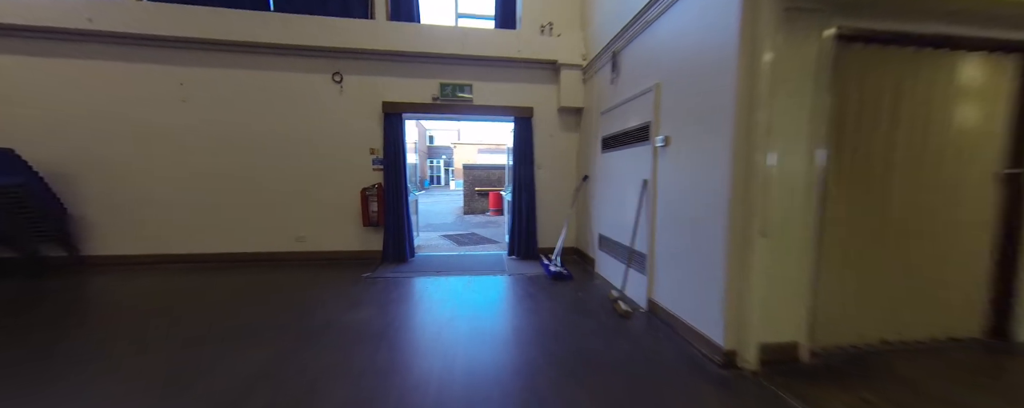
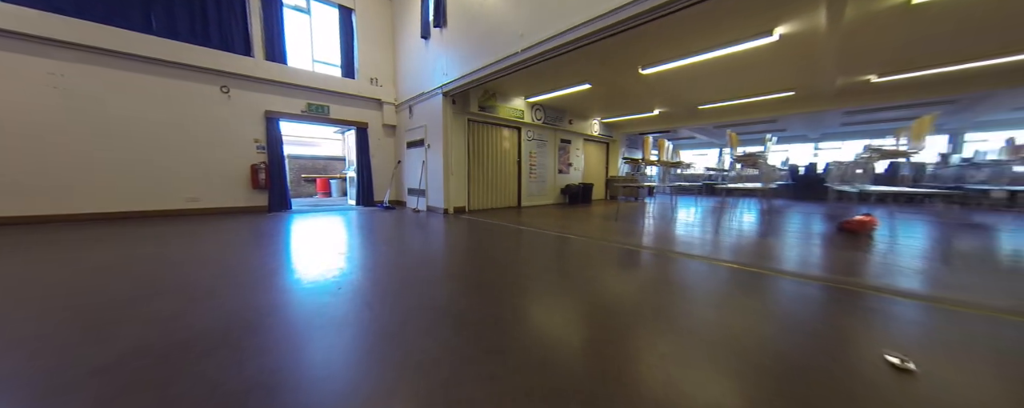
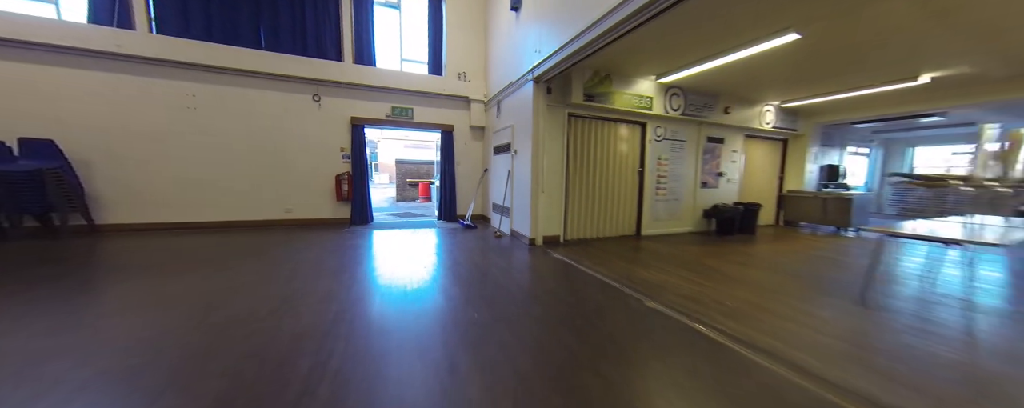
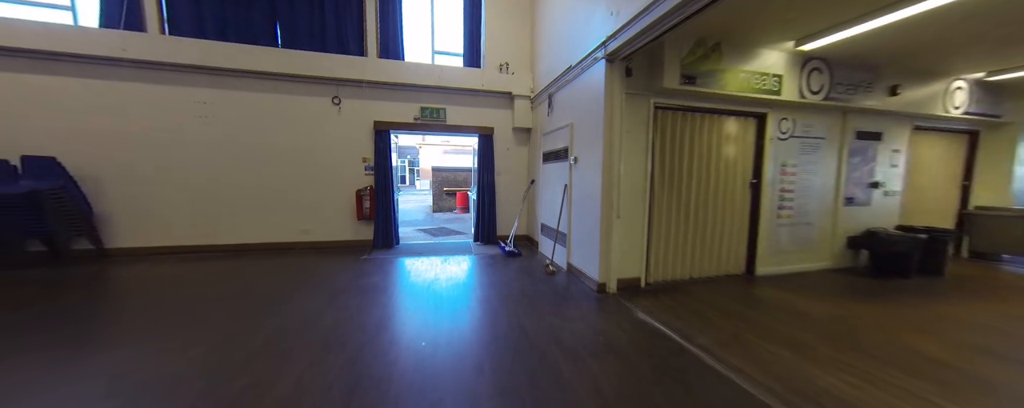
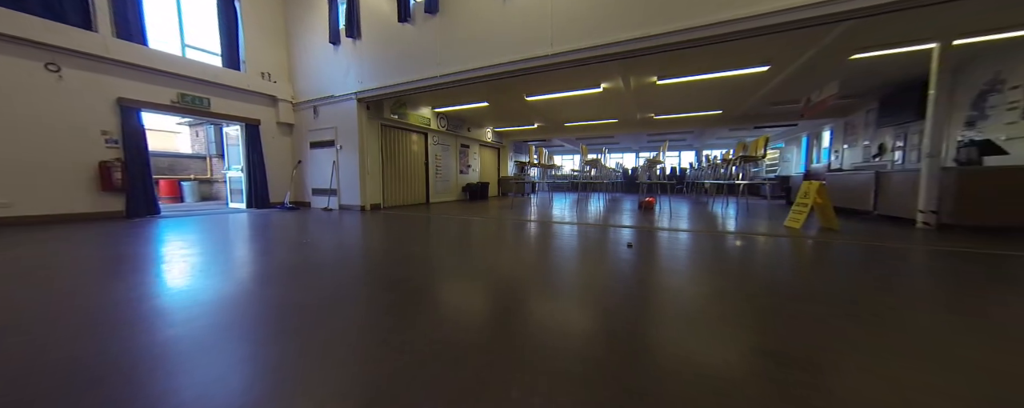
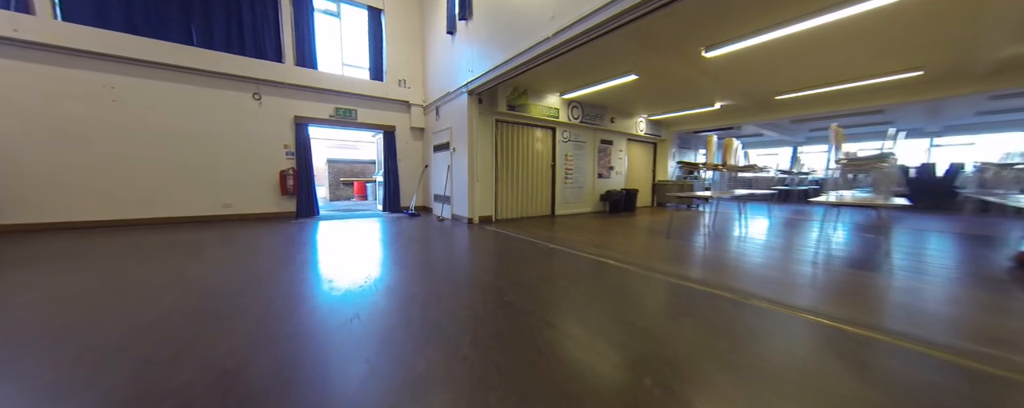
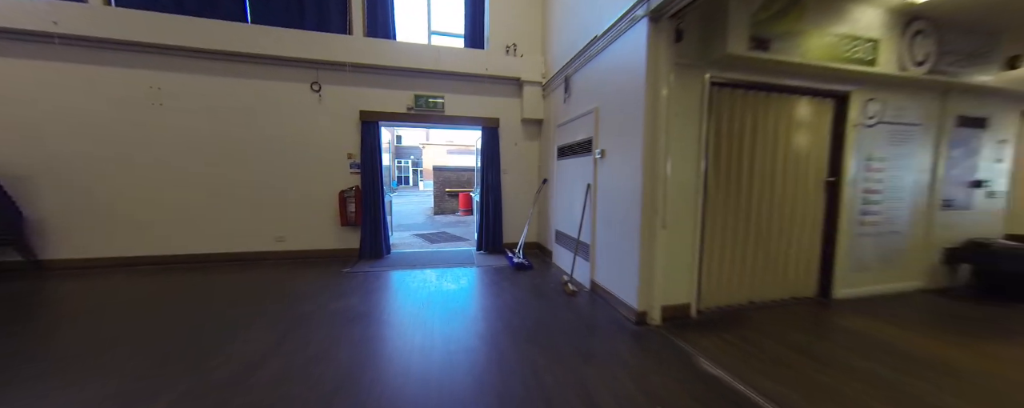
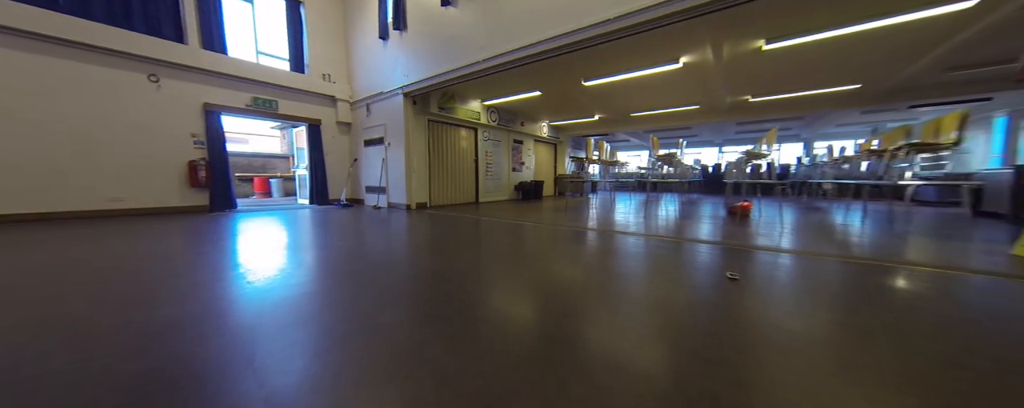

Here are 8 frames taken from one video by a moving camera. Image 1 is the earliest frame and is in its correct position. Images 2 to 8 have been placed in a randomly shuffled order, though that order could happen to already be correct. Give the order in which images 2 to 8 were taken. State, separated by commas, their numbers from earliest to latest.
7, 4, 3, 6, 2, 8, 5
